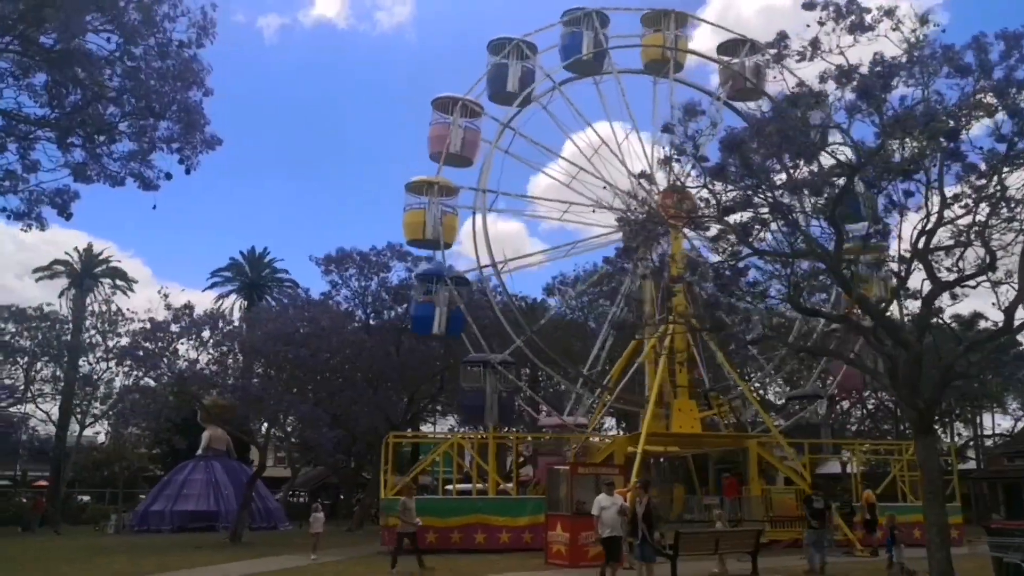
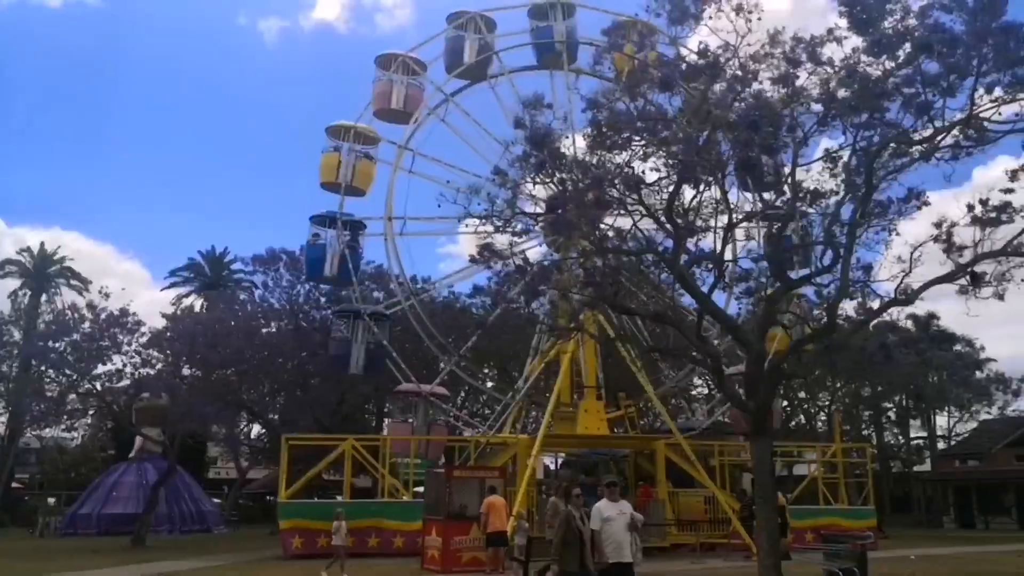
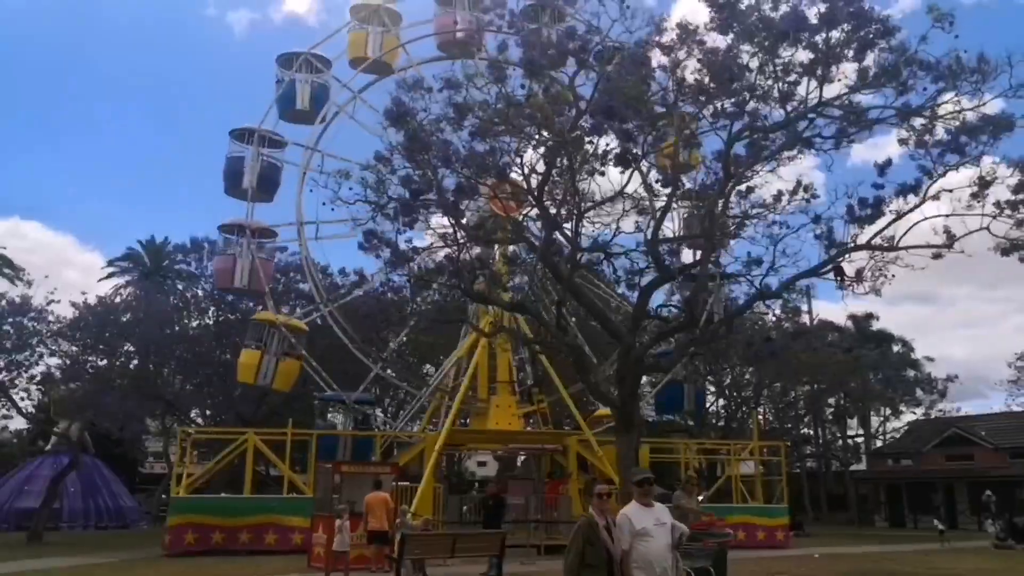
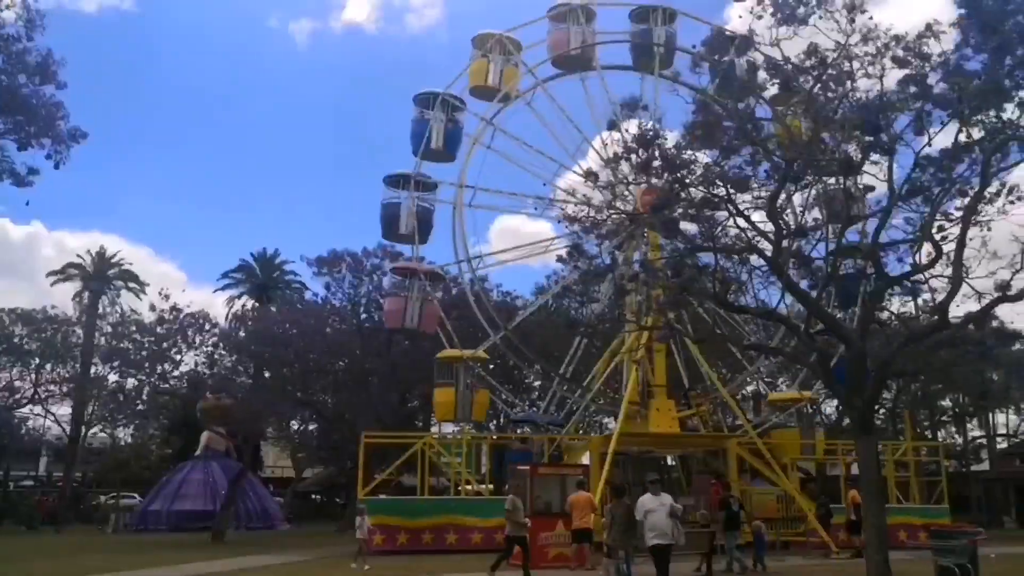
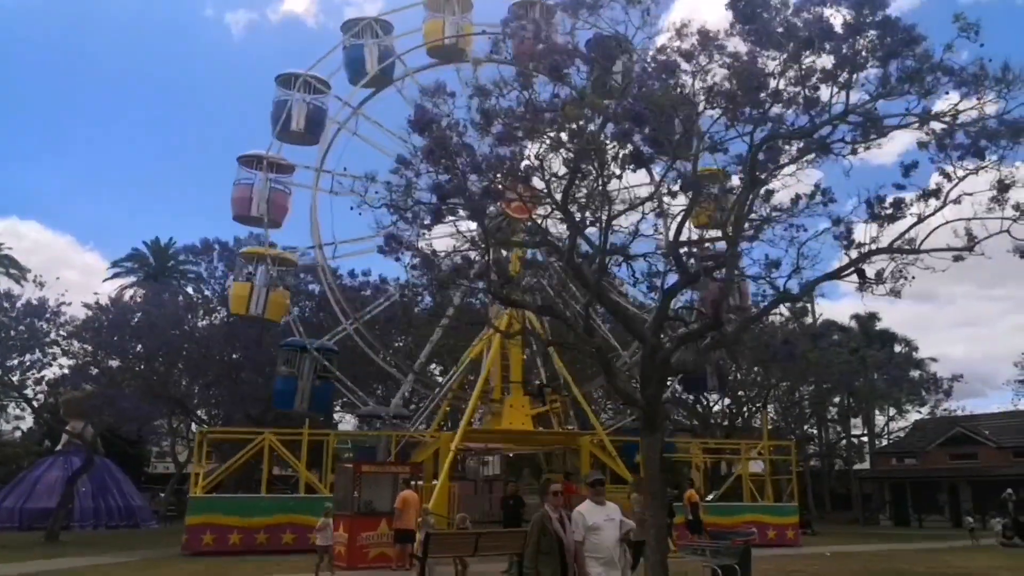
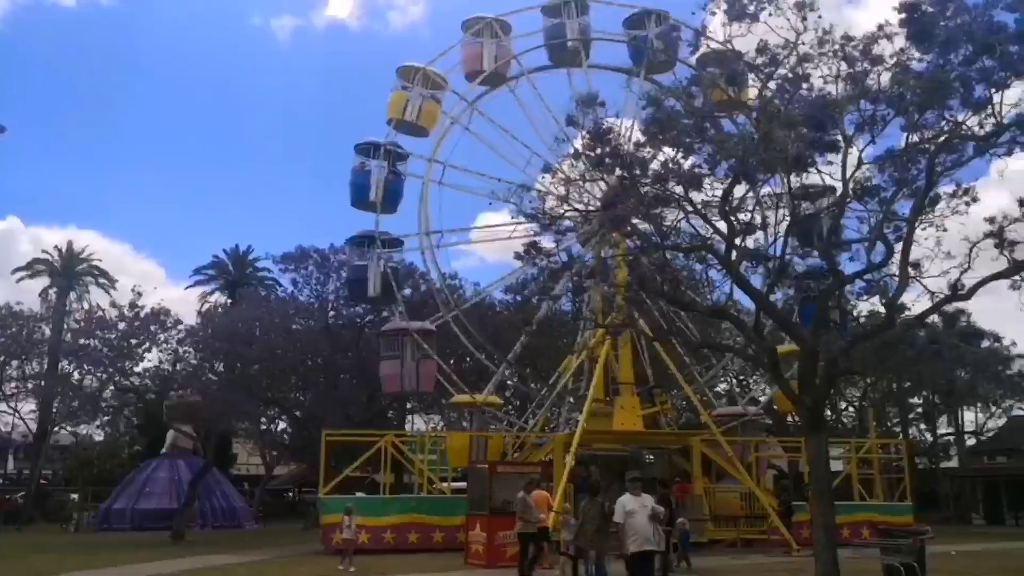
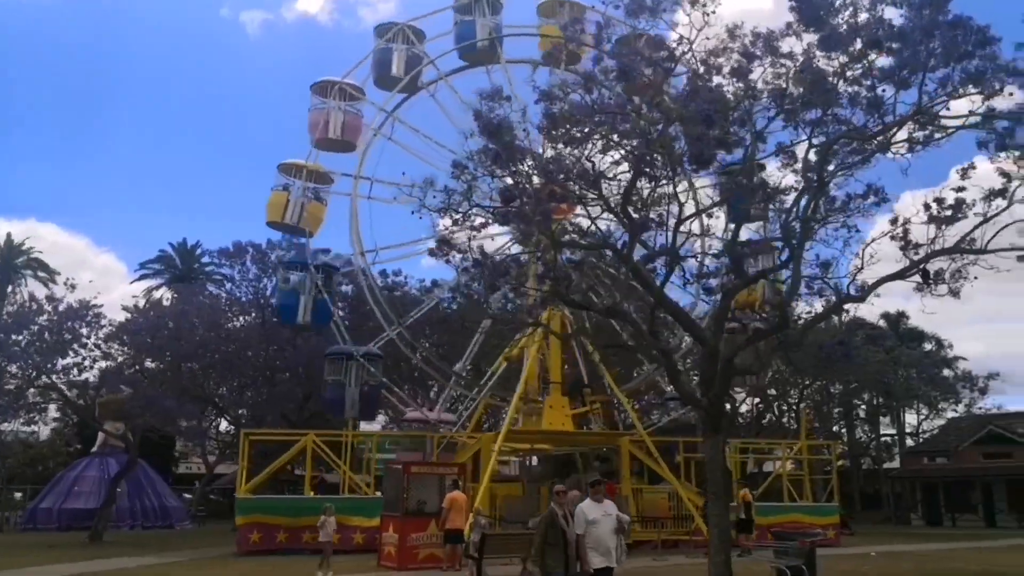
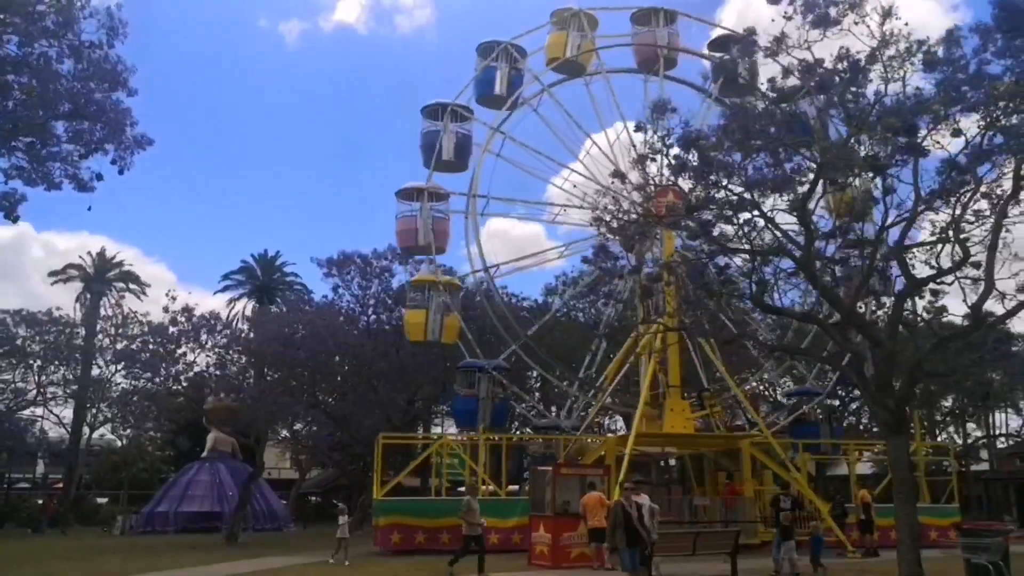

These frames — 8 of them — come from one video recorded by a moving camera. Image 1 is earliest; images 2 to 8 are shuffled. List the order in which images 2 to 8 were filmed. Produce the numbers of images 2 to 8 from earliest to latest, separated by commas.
8, 4, 6, 2, 7, 5, 3
